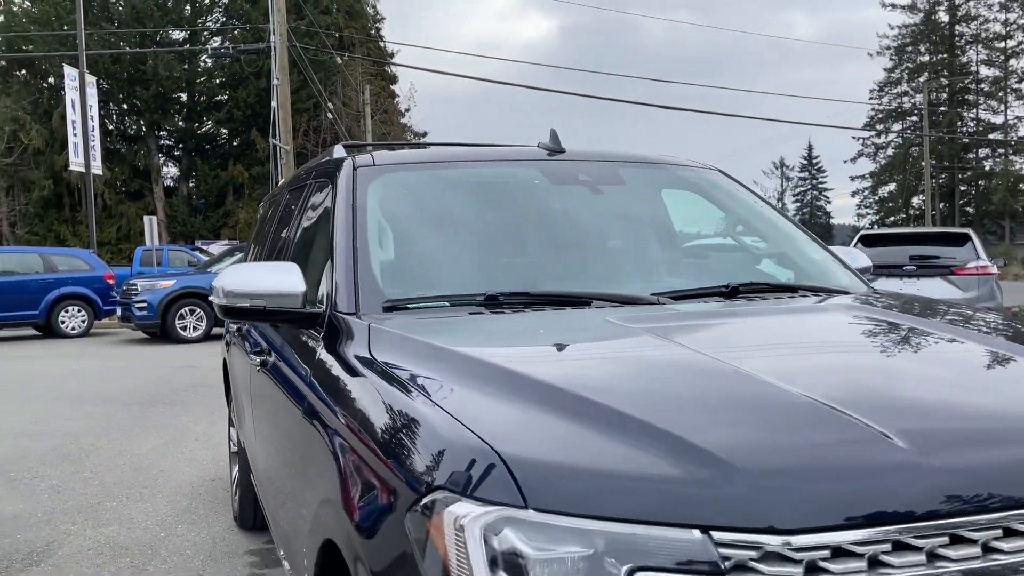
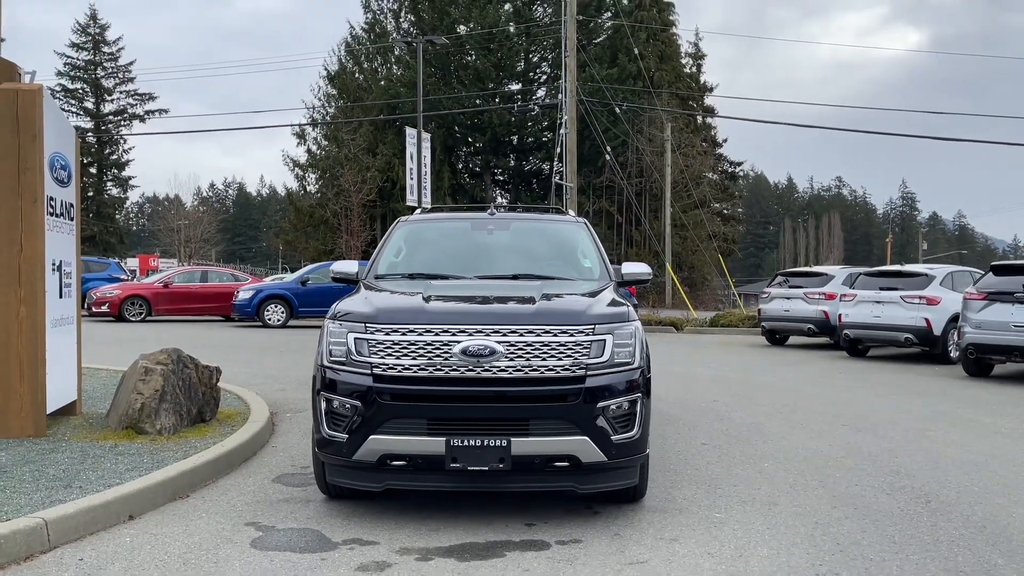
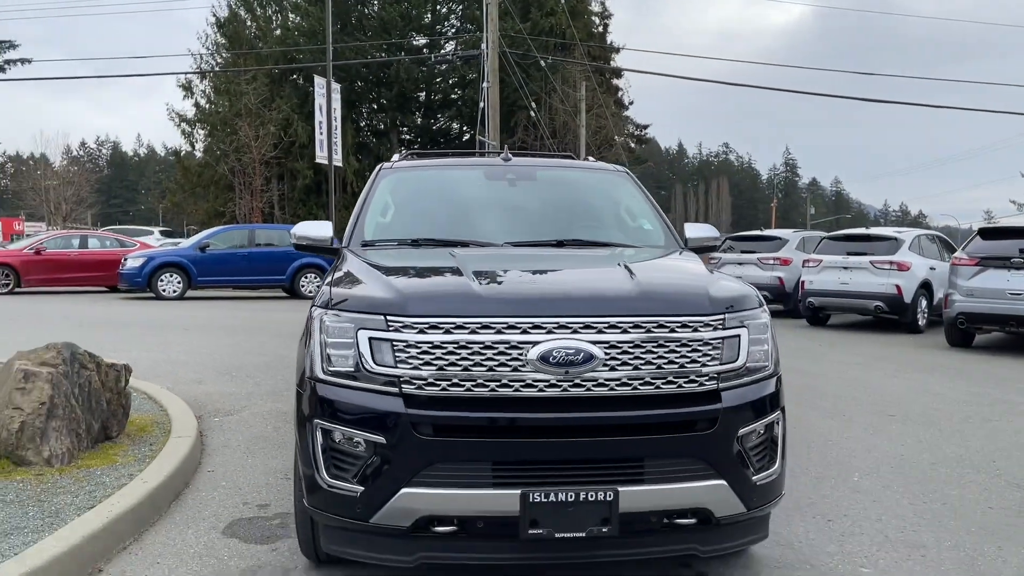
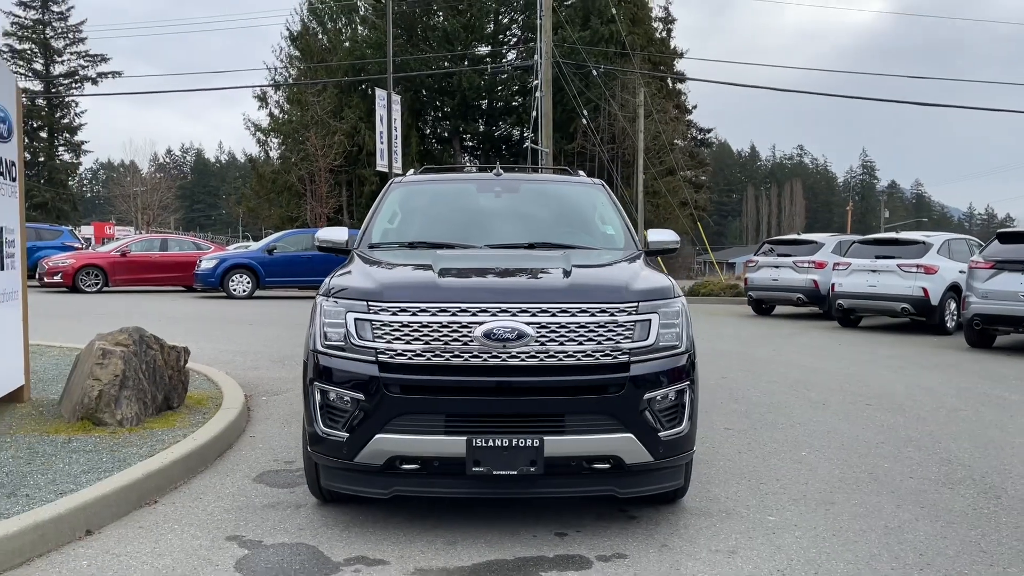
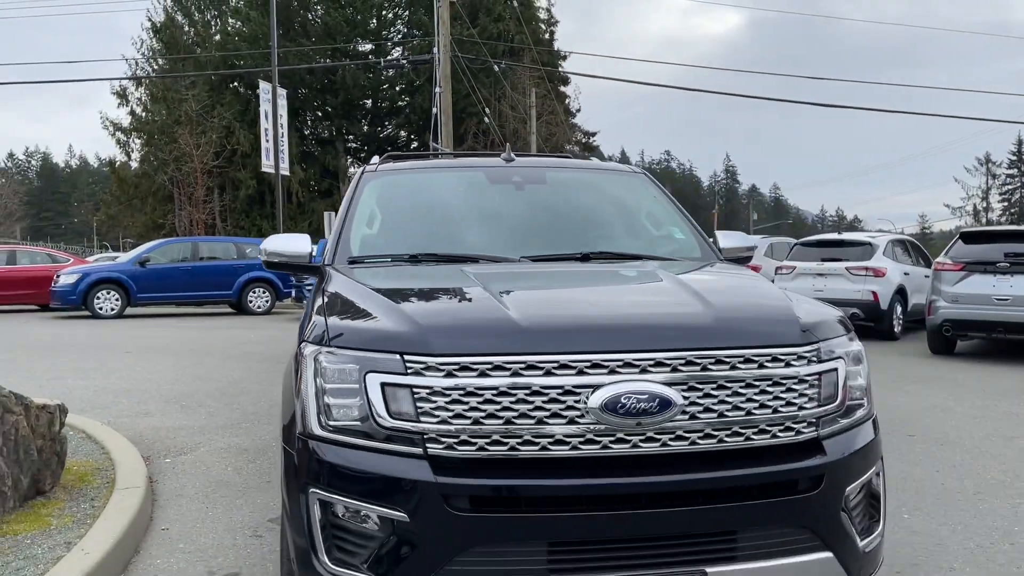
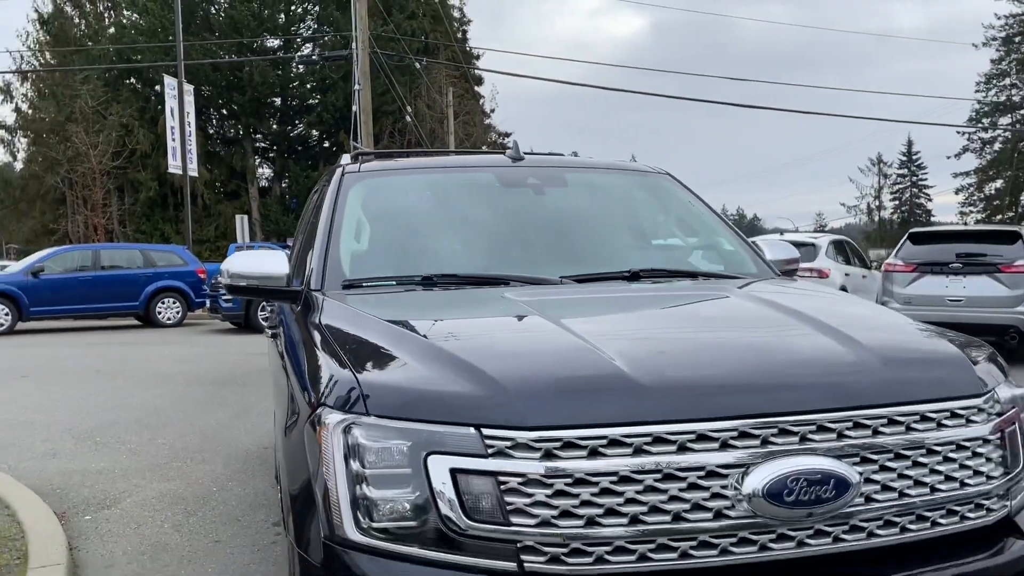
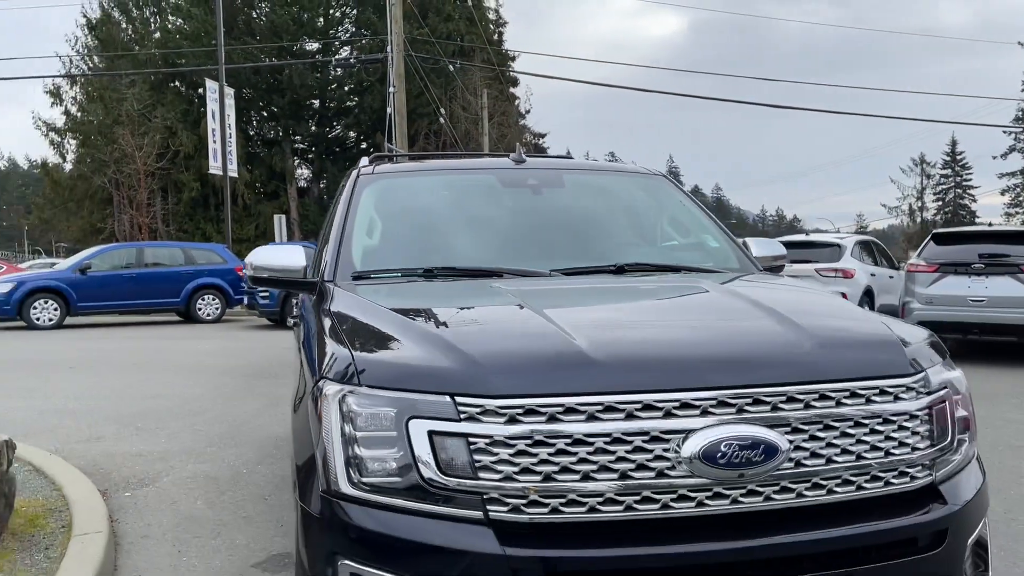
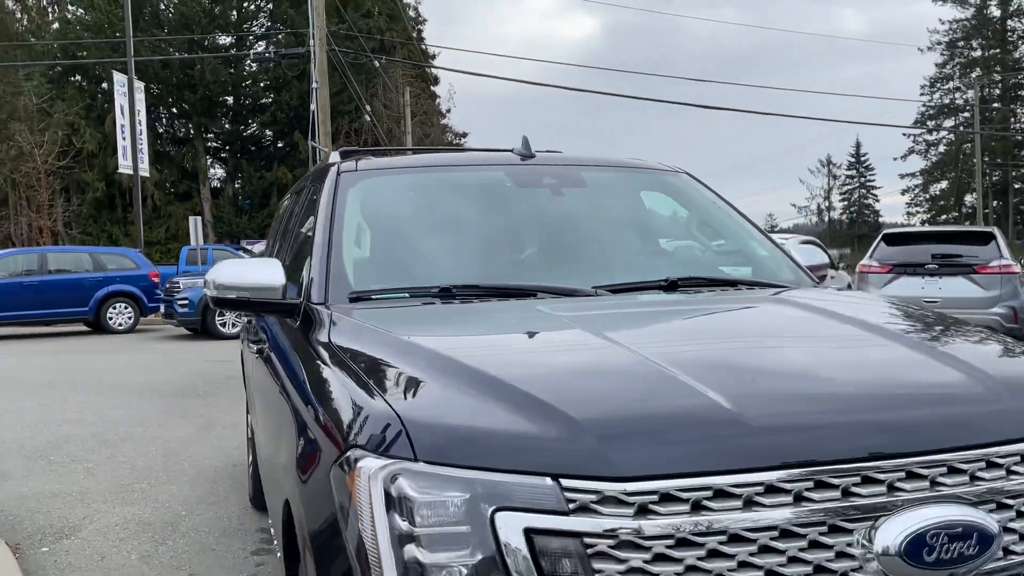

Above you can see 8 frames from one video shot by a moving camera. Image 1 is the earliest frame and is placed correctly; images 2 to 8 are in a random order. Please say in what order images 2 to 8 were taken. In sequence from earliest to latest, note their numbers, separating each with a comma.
8, 6, 7, 5, 3, 4, 2
